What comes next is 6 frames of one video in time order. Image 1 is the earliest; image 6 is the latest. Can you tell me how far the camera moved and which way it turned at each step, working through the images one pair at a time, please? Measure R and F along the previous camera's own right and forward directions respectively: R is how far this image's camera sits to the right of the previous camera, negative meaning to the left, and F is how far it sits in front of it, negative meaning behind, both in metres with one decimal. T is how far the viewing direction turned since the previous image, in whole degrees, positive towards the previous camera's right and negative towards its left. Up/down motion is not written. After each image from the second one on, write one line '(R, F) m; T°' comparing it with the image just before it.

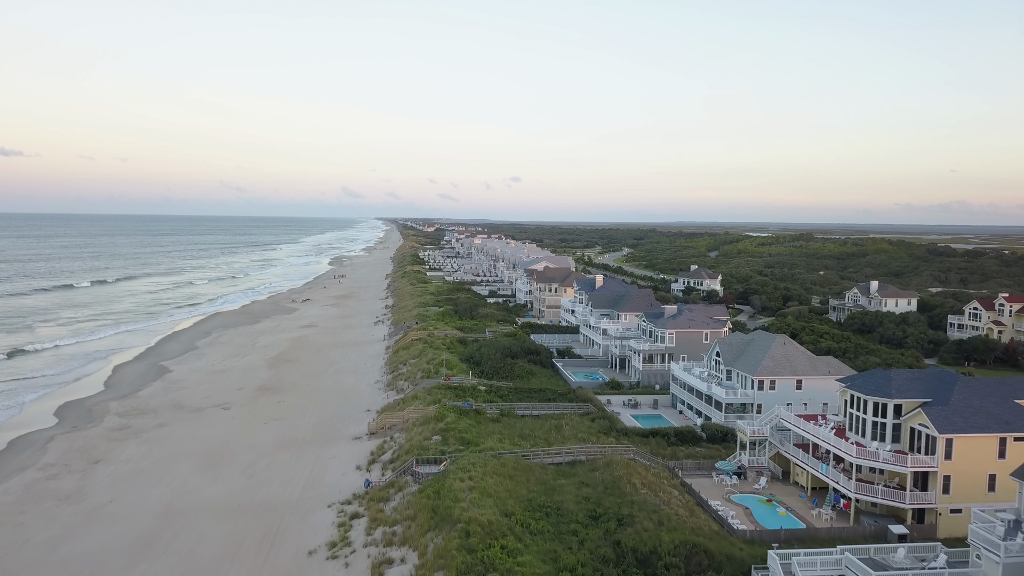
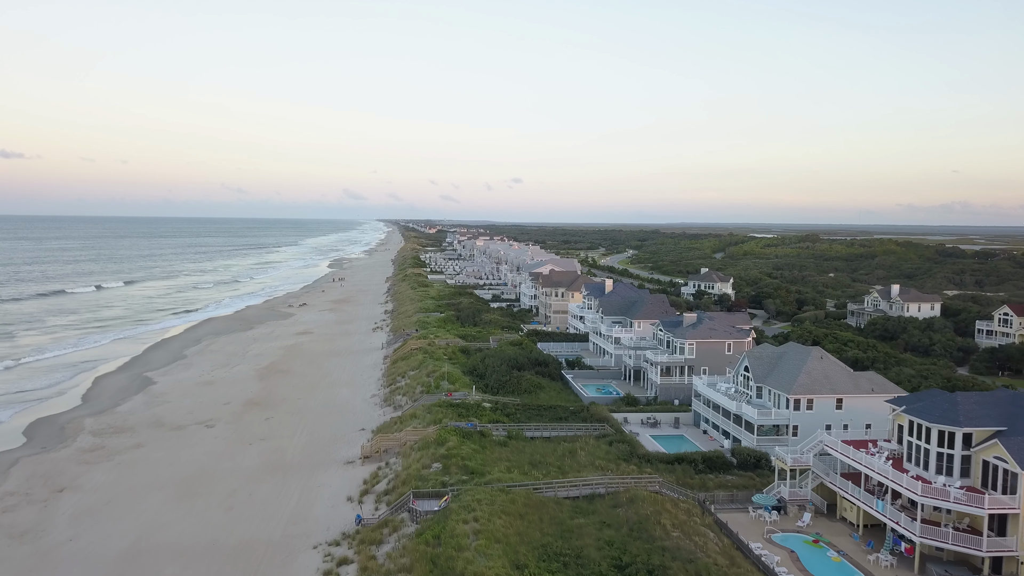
(-0.3, +2.7) m; 0°
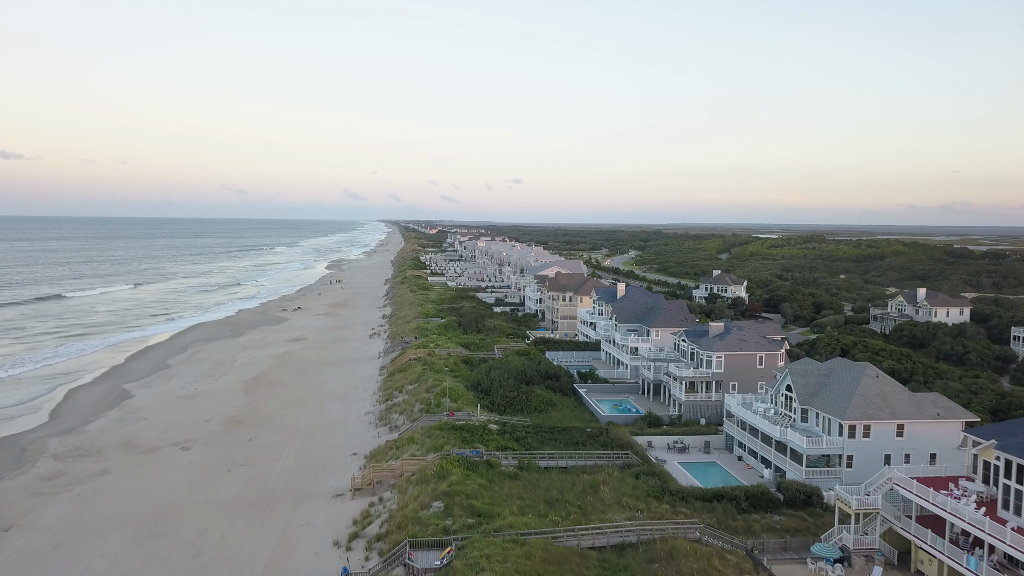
(-0.4, +3.3) m; 0°
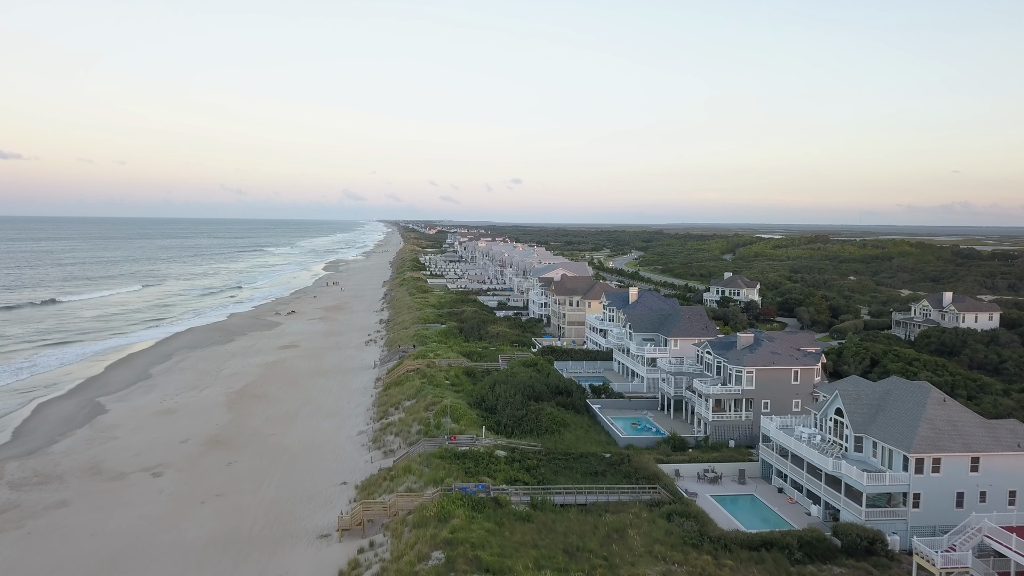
(-0.4, +3.0) m; 0°
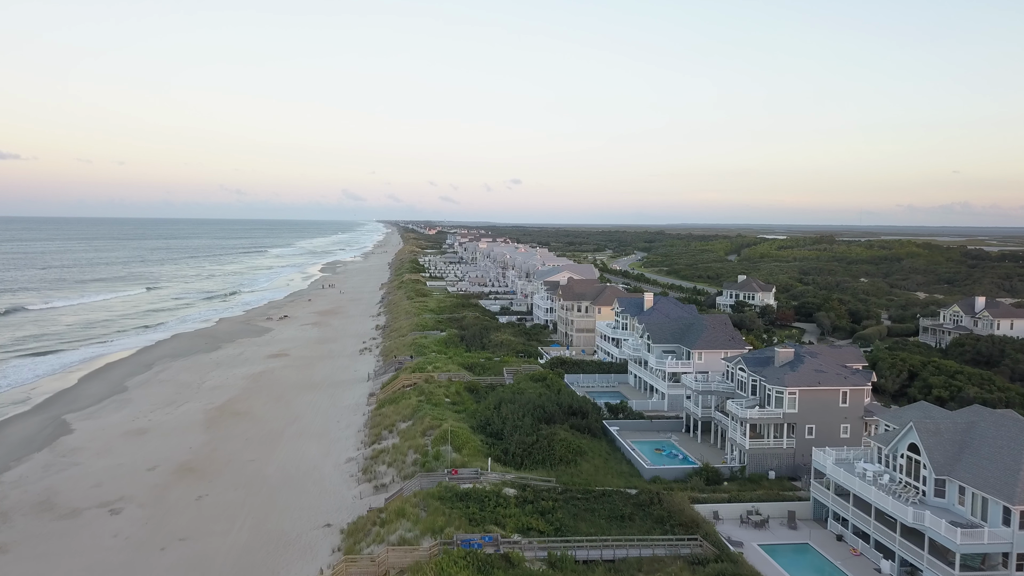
(-0.4, +3.4) m; 0°
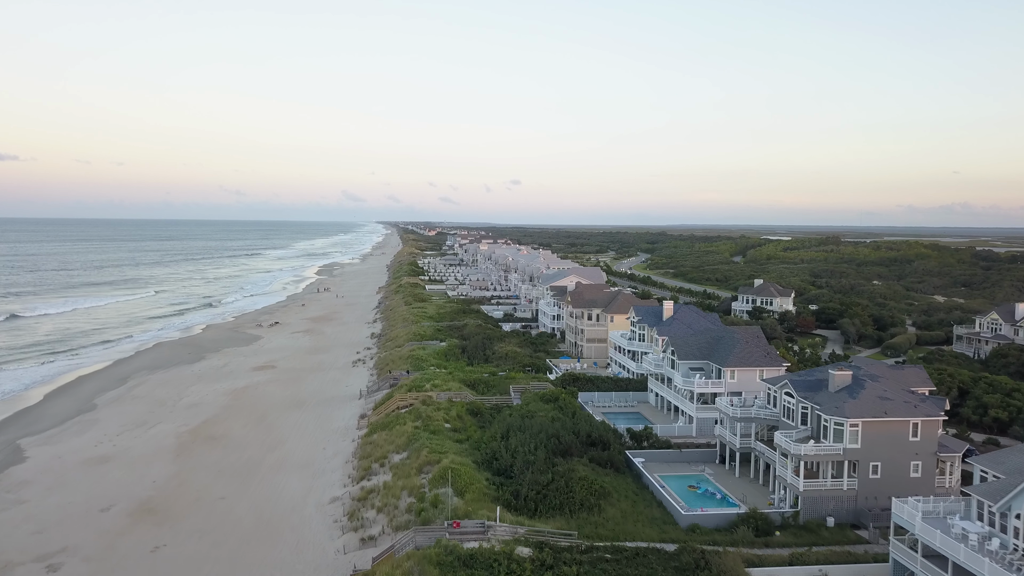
(-0.4, +3.7) m; 0°
